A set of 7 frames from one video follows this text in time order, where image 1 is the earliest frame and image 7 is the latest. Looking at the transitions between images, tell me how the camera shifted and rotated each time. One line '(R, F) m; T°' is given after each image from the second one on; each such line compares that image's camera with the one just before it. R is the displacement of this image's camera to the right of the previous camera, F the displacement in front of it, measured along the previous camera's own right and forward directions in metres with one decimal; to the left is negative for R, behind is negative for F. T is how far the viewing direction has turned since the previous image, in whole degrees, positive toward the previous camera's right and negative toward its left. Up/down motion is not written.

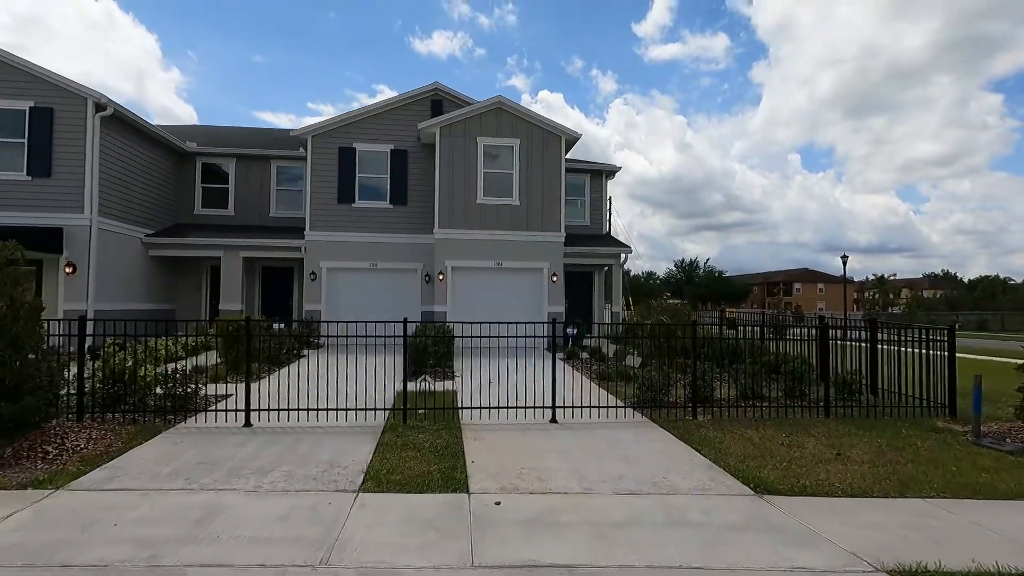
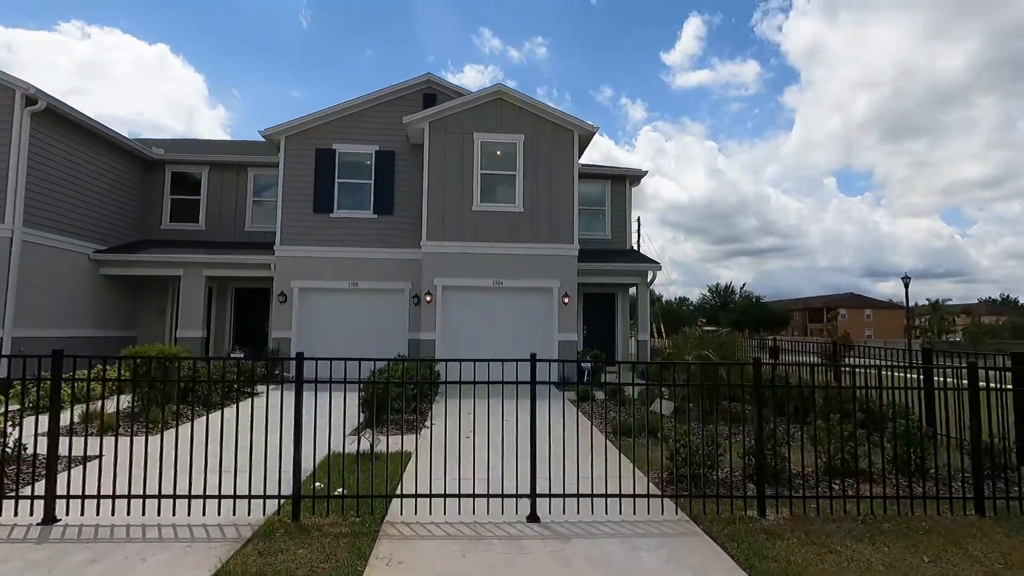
(+0.6, +2.5) m; -3°
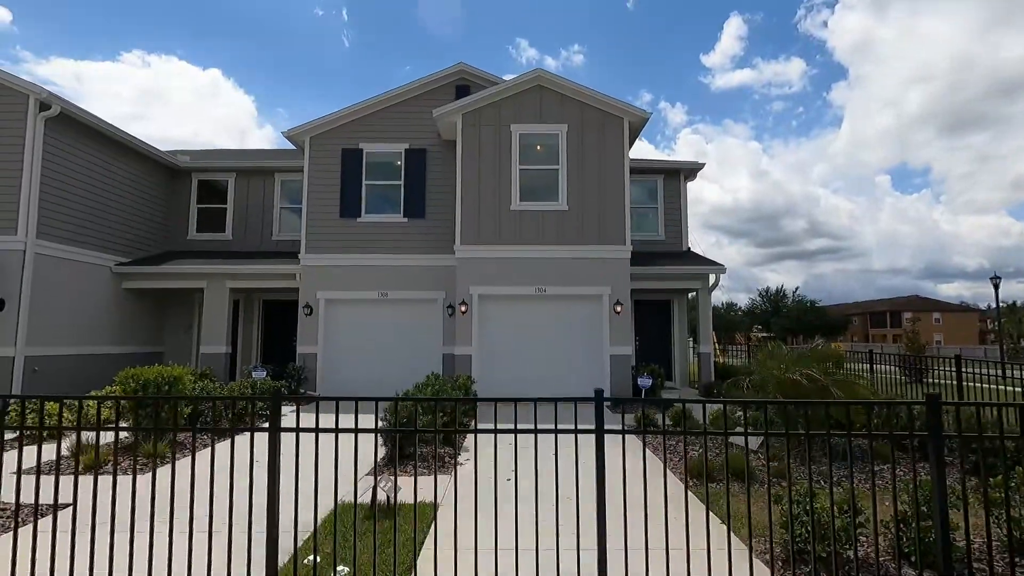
(-0.1, +1.3) m; -4°
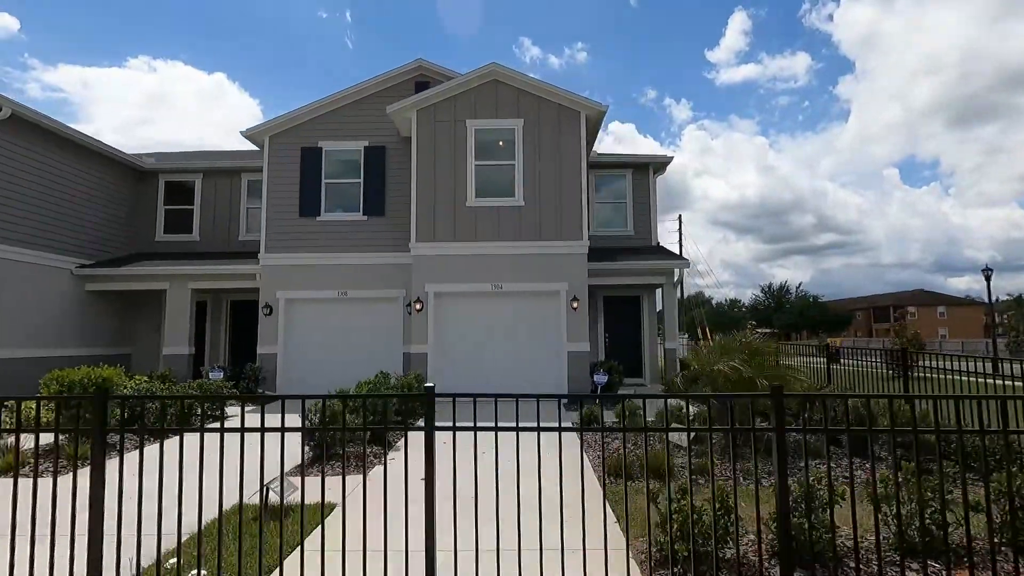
(+1.0, +0.1) m; -1°
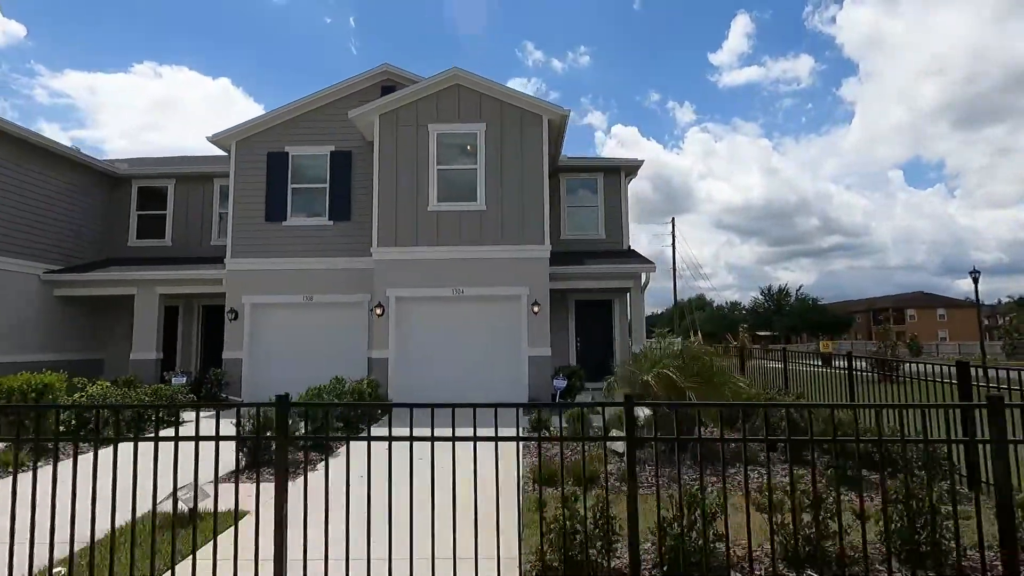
(+0.8, 0.0) m; 0°
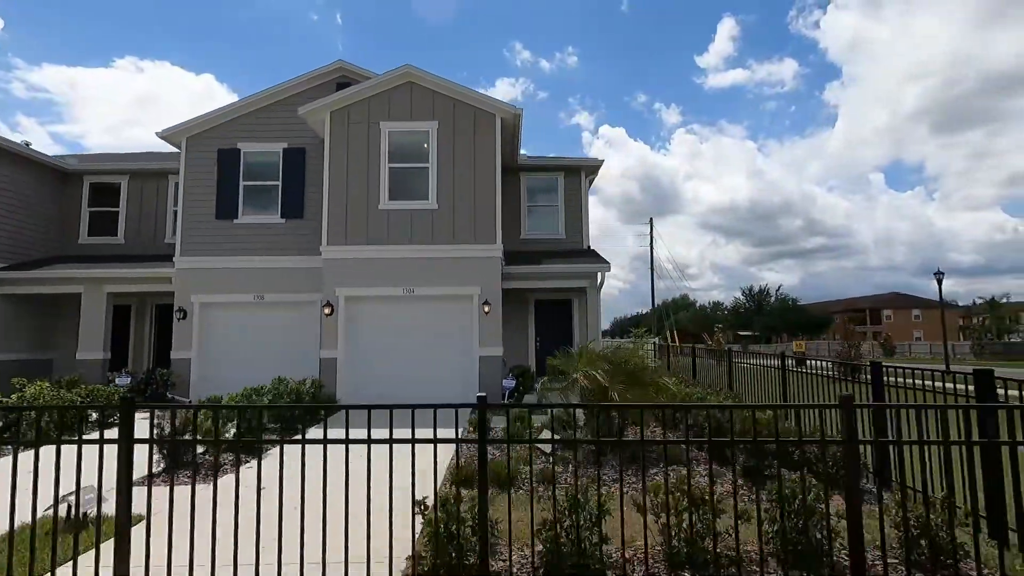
(+0.7, +0.1) m; +1°
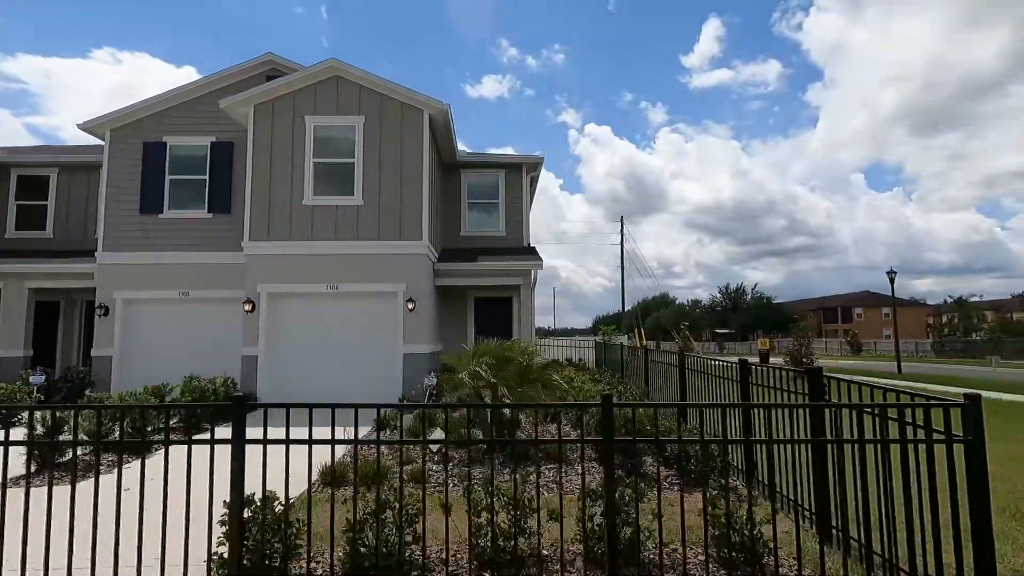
(+1.2, 0.0) m; +2°
